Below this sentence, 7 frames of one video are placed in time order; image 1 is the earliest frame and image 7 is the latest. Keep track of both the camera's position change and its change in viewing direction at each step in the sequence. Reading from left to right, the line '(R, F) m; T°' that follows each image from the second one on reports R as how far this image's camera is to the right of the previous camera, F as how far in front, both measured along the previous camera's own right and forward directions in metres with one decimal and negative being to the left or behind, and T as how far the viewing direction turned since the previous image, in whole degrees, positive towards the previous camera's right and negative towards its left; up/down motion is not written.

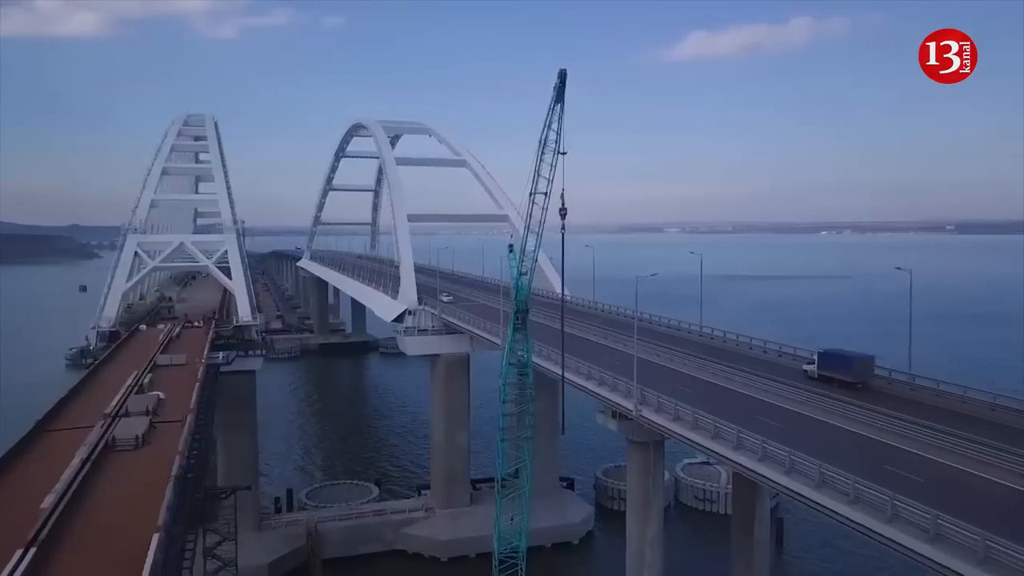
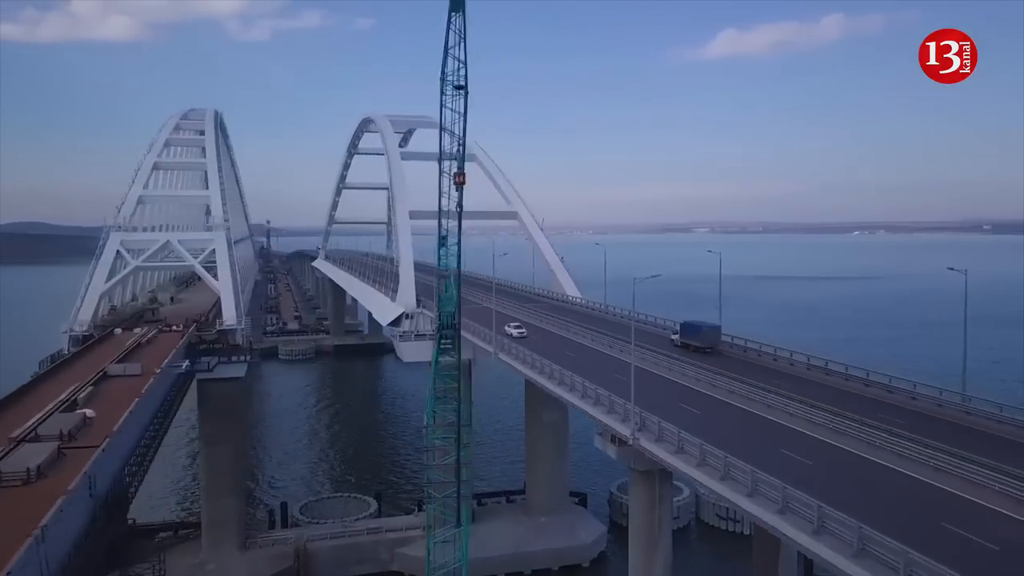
(+0.9, +2.4) m; -2°
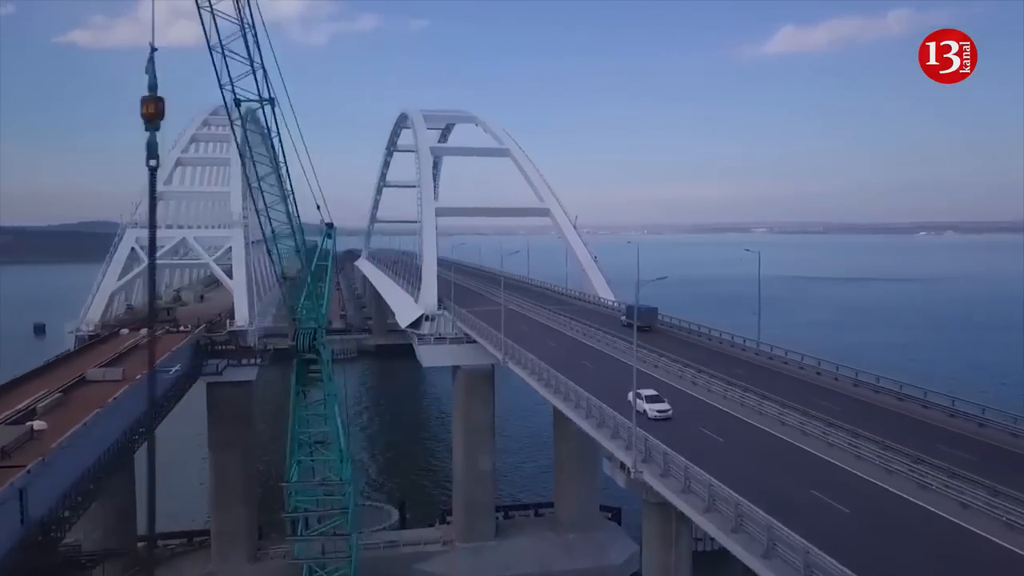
(+1.0, +1.9) m; -4°
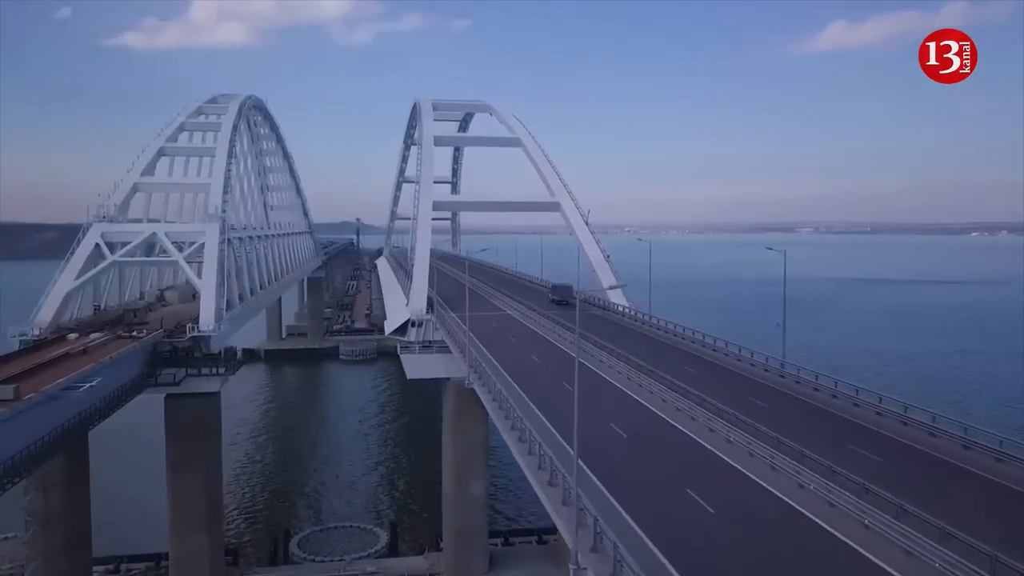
(+1.4, +3.3) m; -3°
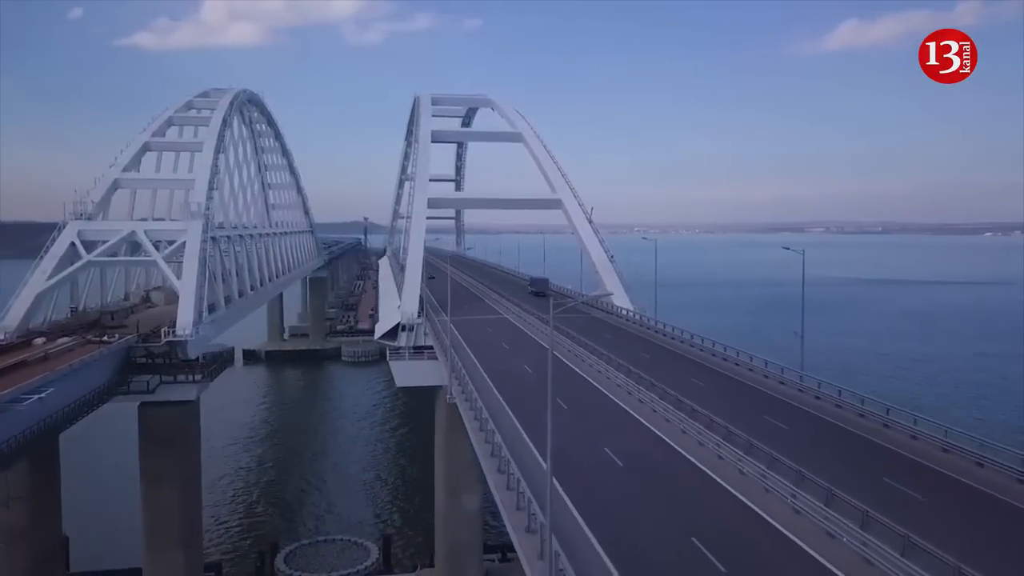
(+0.4, +1.6) m; -1°
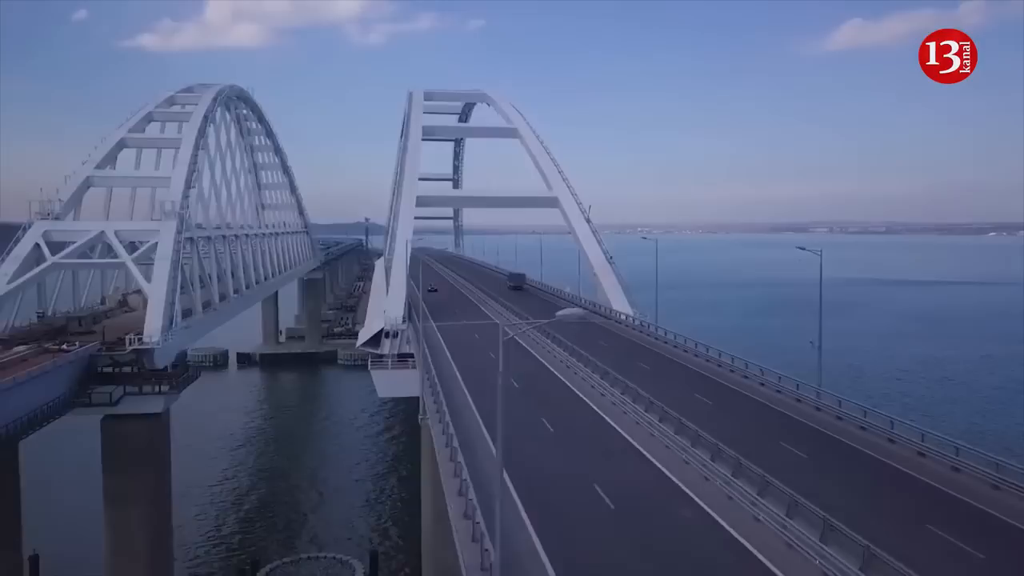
(+0.4, +1.6) m; 0°
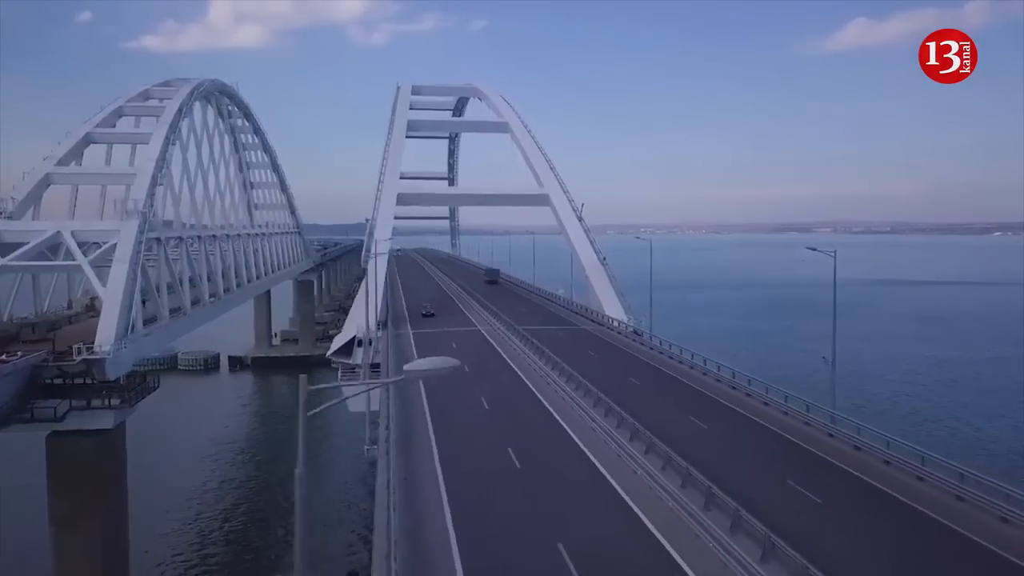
(+0.6, +1.7) m; 0°
